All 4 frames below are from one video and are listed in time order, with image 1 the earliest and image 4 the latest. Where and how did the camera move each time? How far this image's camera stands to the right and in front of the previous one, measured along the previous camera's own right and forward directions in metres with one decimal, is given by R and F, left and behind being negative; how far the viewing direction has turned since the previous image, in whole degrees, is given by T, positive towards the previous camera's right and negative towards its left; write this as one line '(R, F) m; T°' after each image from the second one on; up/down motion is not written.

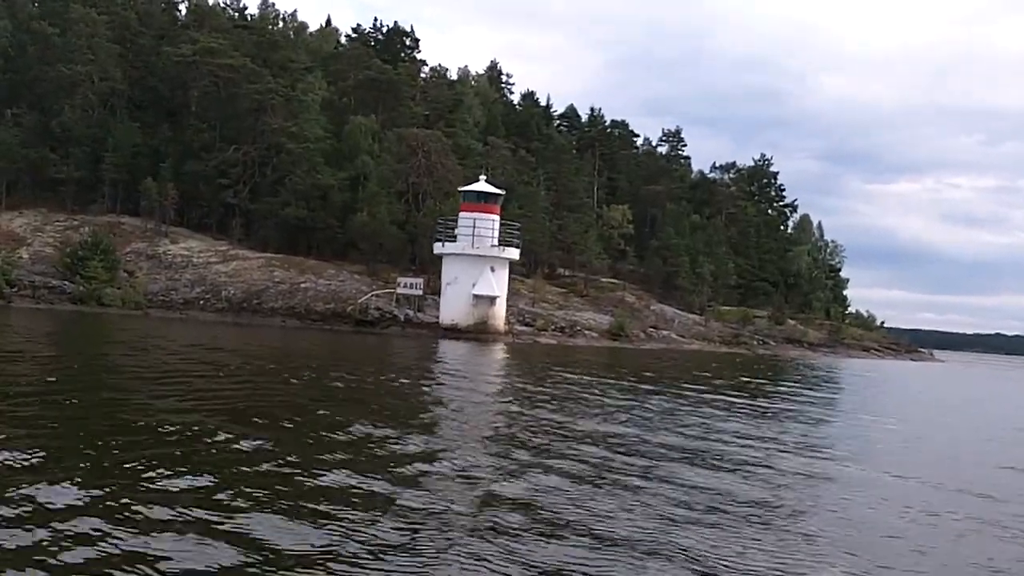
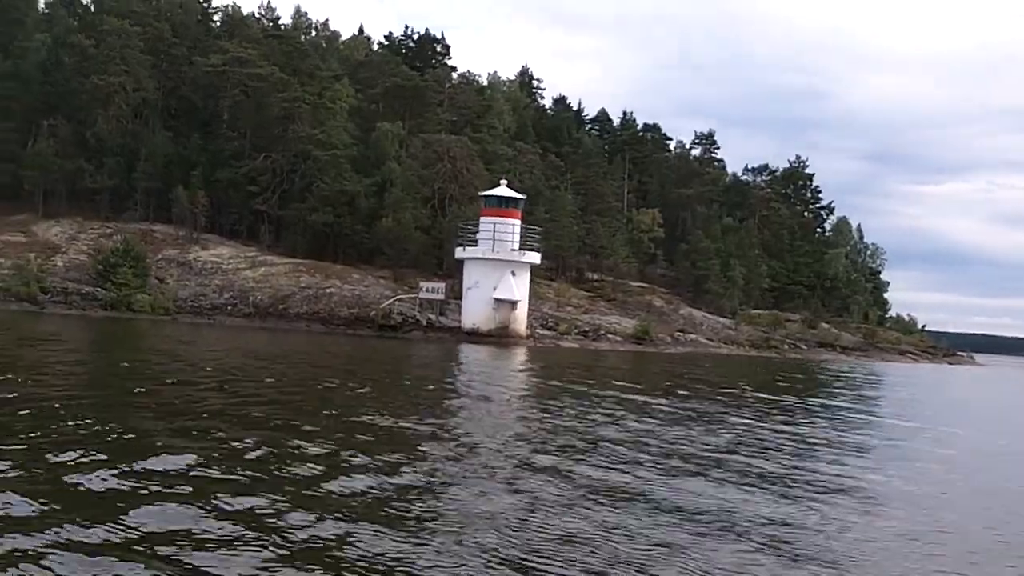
(+0.6, -0.4) m; -2°
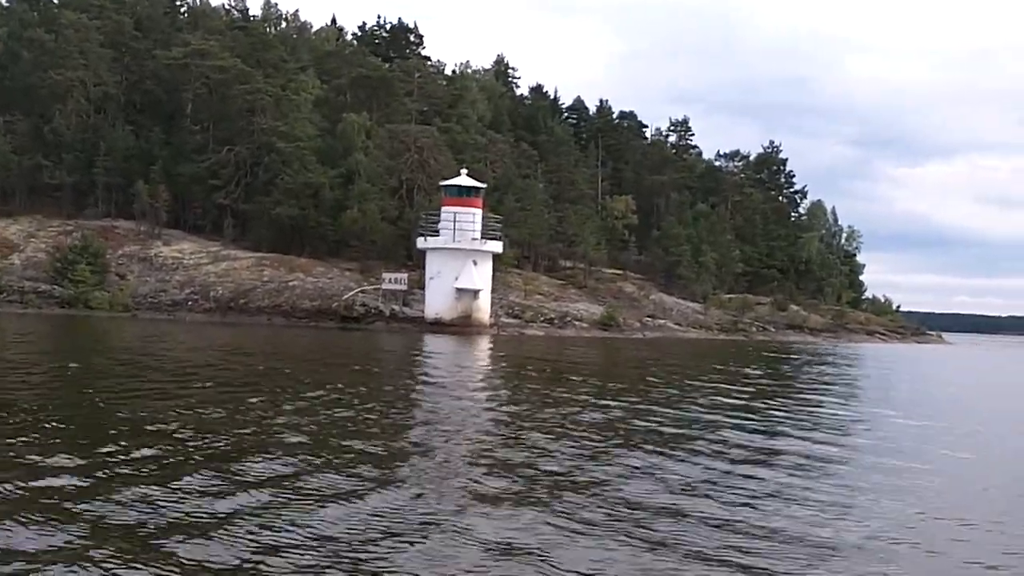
(+0.8, 0.0) m; +1°
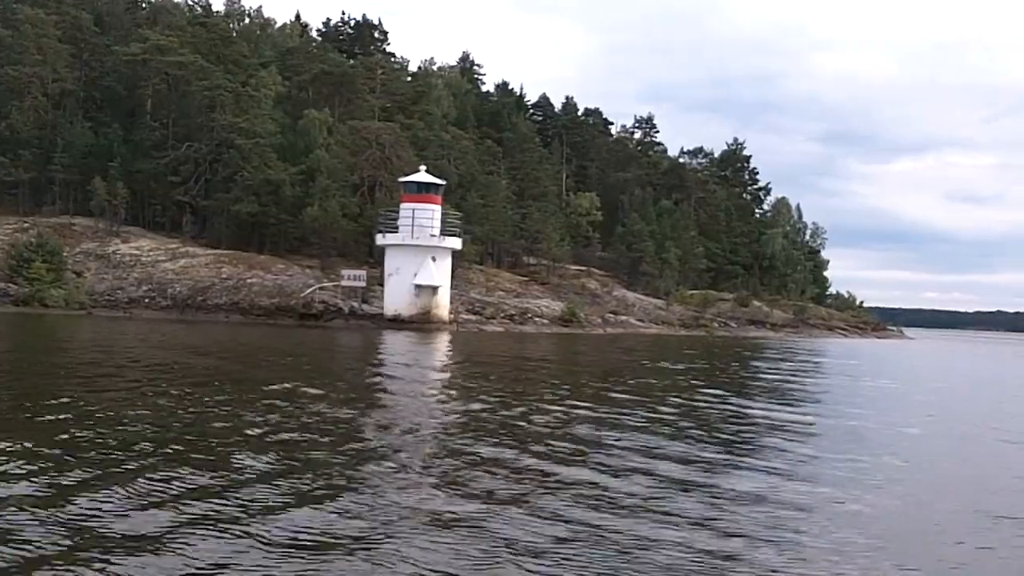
(+0.5, -0.4) m; +2°
